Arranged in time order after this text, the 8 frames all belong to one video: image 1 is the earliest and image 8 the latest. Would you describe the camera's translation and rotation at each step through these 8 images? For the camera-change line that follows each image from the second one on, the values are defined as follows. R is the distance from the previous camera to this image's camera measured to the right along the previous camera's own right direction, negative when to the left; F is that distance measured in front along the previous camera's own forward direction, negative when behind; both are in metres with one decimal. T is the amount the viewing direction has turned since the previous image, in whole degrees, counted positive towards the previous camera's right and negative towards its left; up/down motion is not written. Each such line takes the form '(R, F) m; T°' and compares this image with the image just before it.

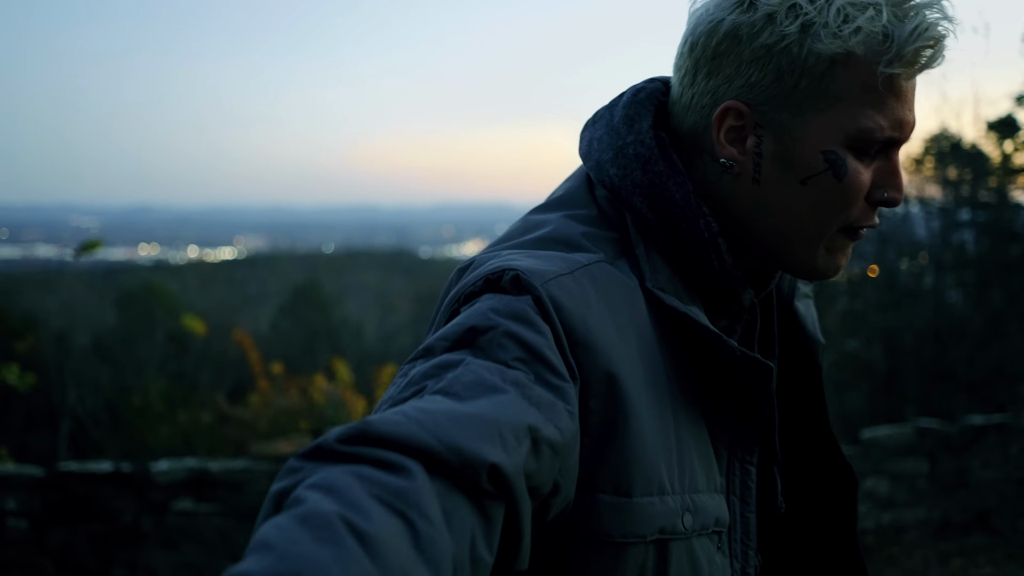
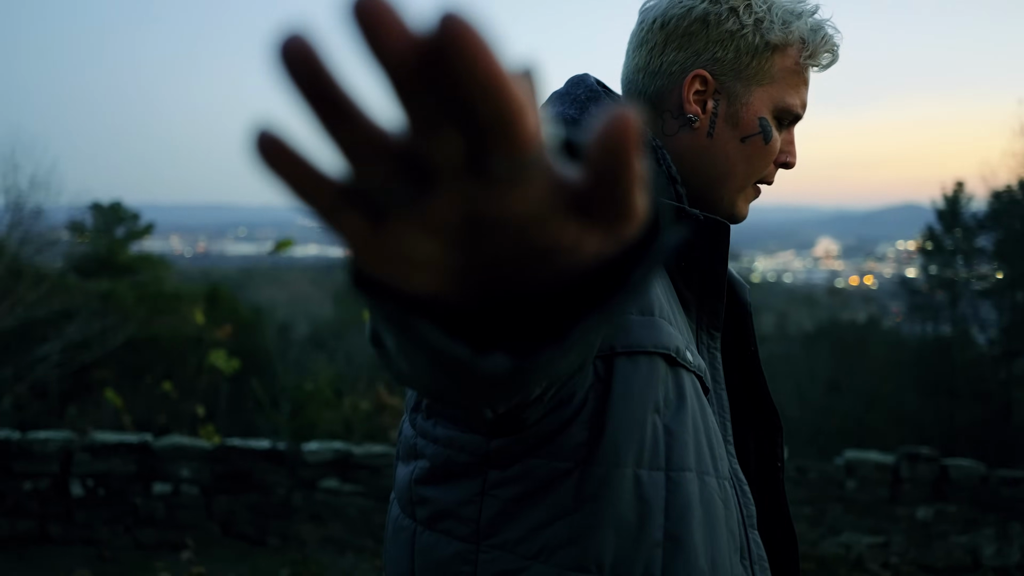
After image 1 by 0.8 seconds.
(+0.2, 0.0) m; -12°
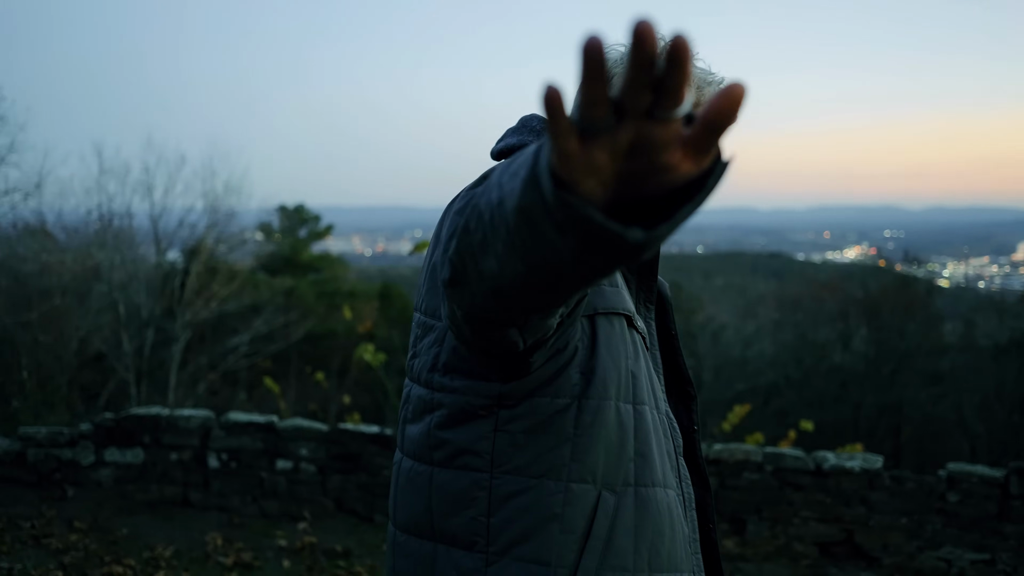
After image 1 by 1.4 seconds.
(+0.3, -0.2) m; -10°
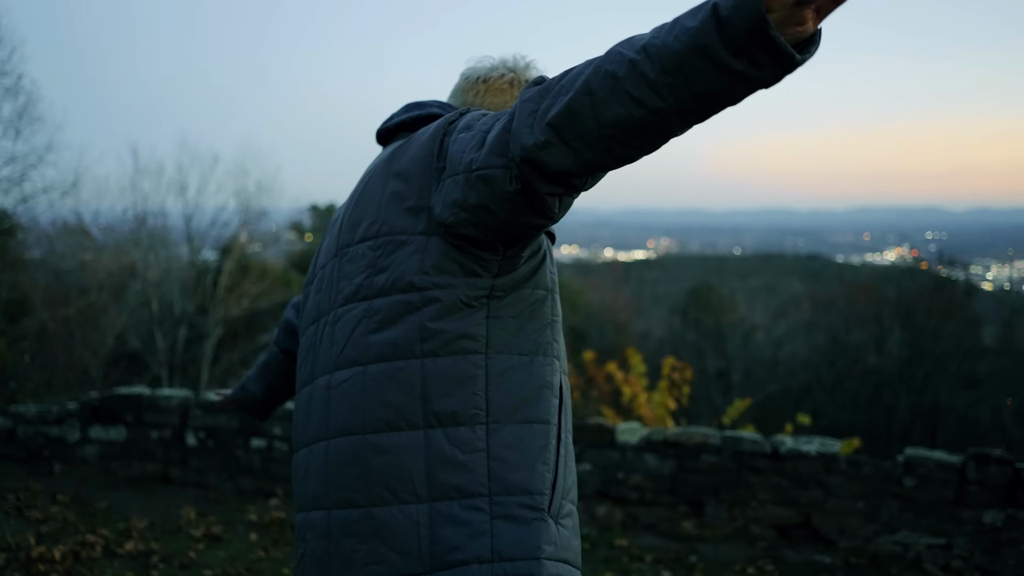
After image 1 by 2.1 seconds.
(+0.4, -0.1) m; -2°
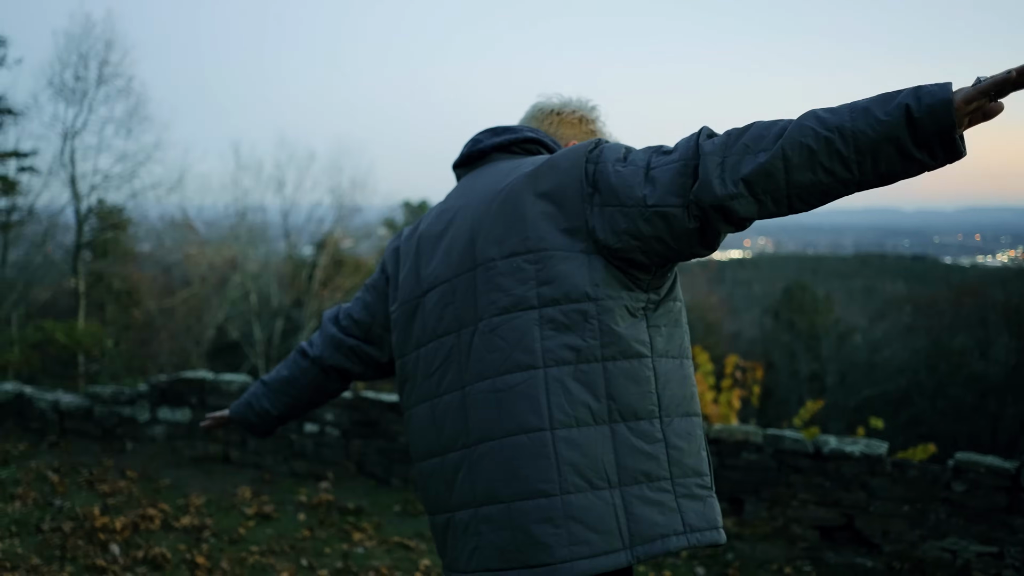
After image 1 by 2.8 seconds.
(+0.3, -0.1) m; -6°
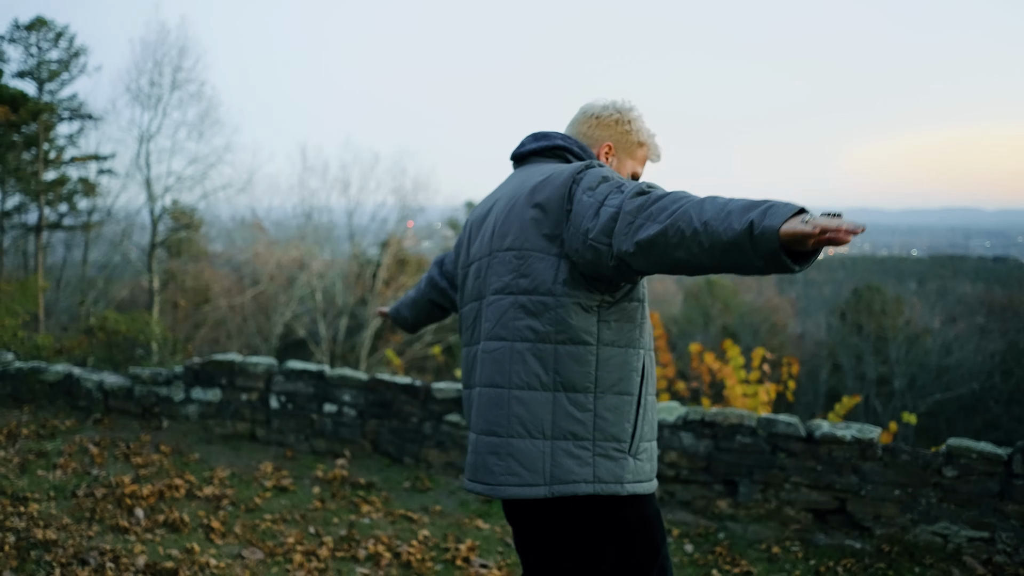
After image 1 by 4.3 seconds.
(+0.4, -0.2) m; -4°
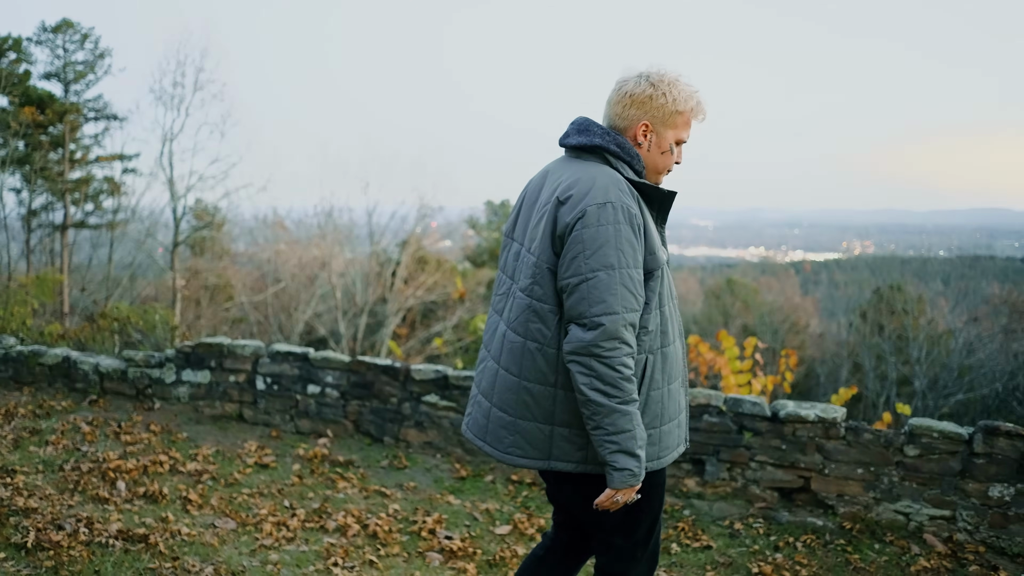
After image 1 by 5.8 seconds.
(+0.3, -0.1) m; -1°
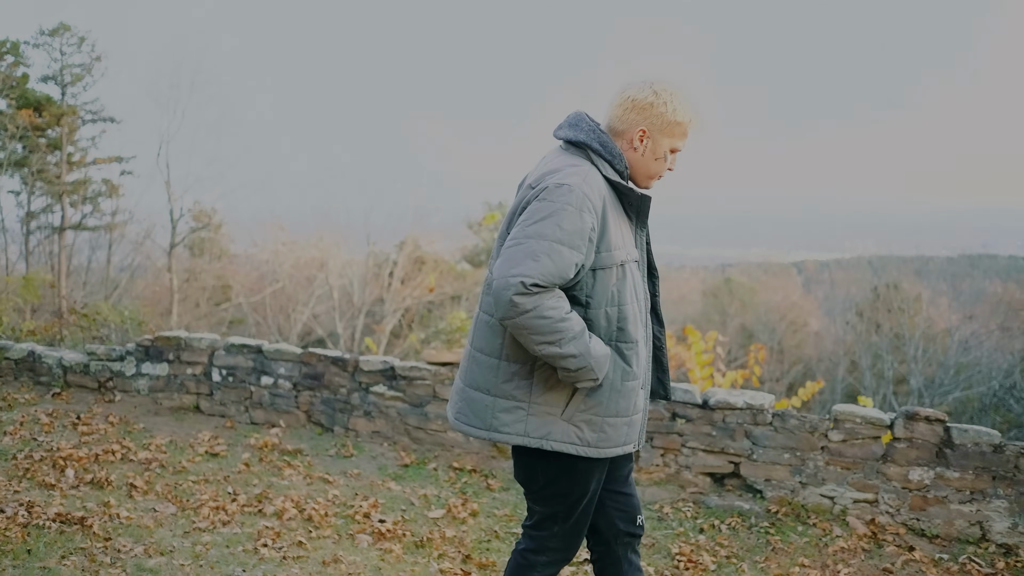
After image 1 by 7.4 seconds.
(+0.4, -0.1) m; 0°
